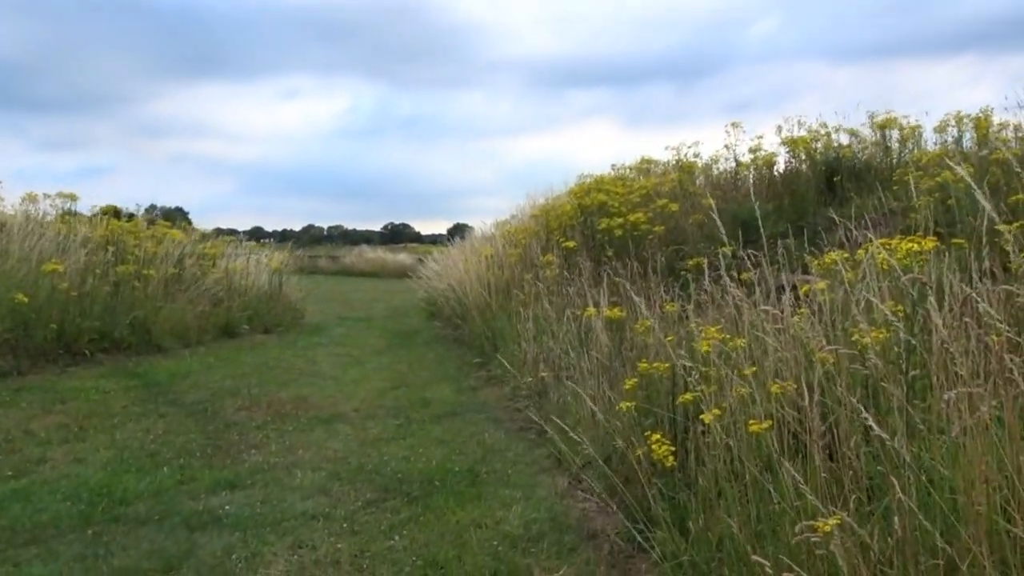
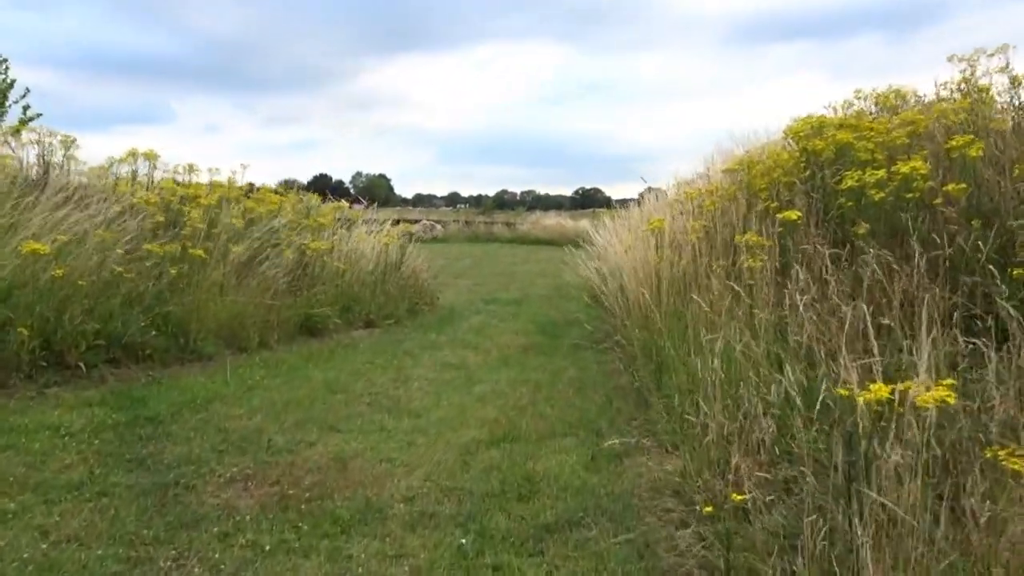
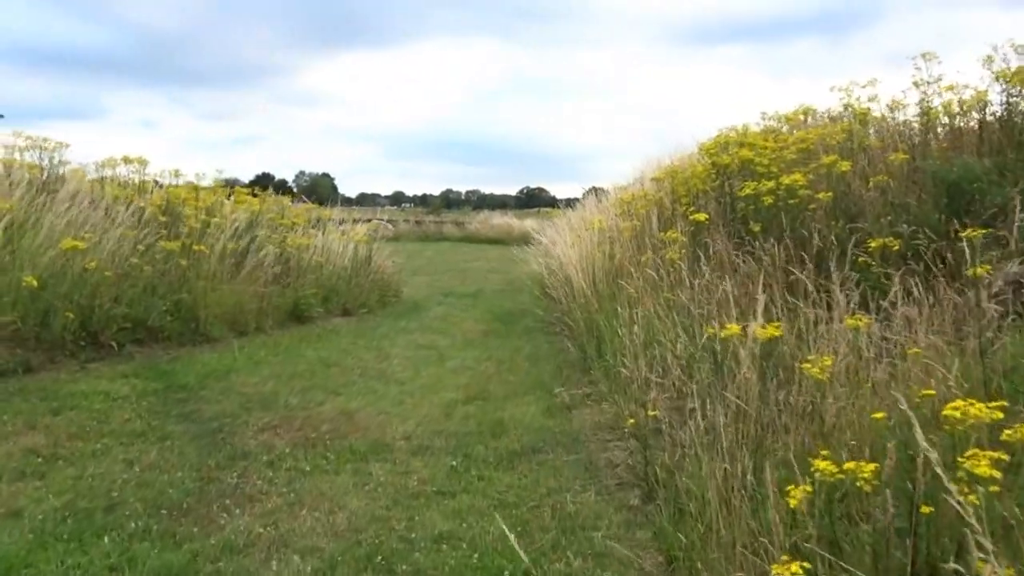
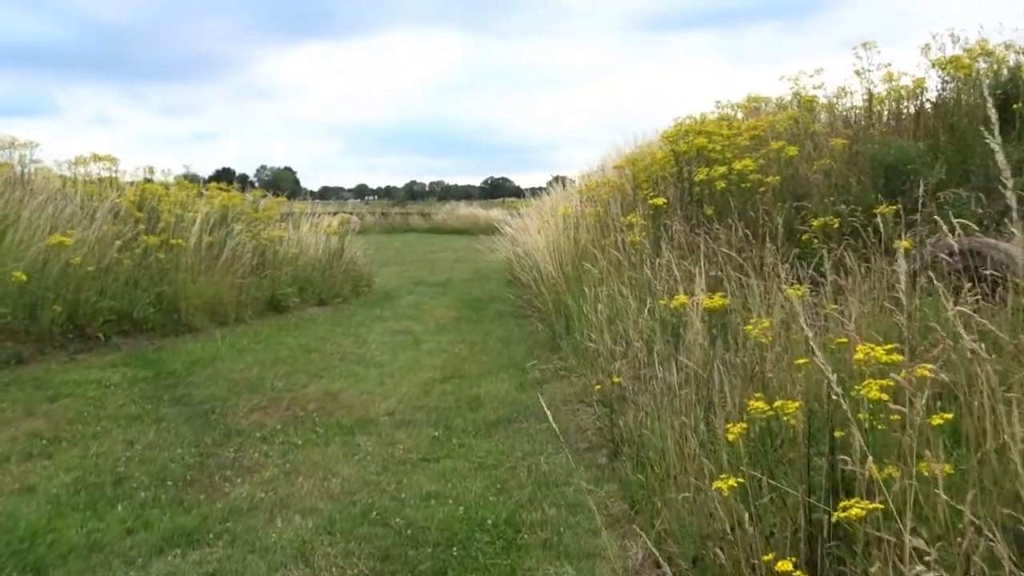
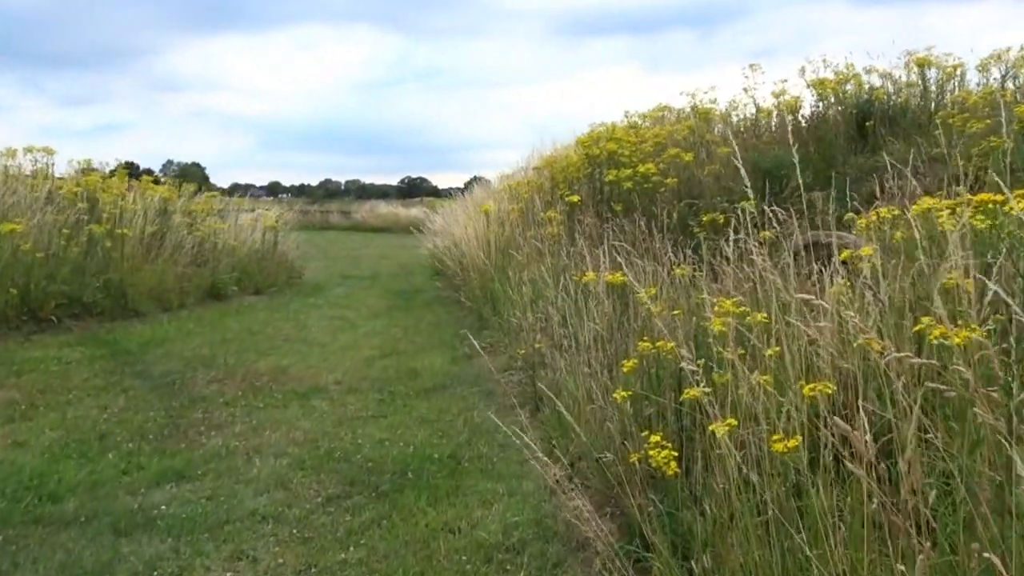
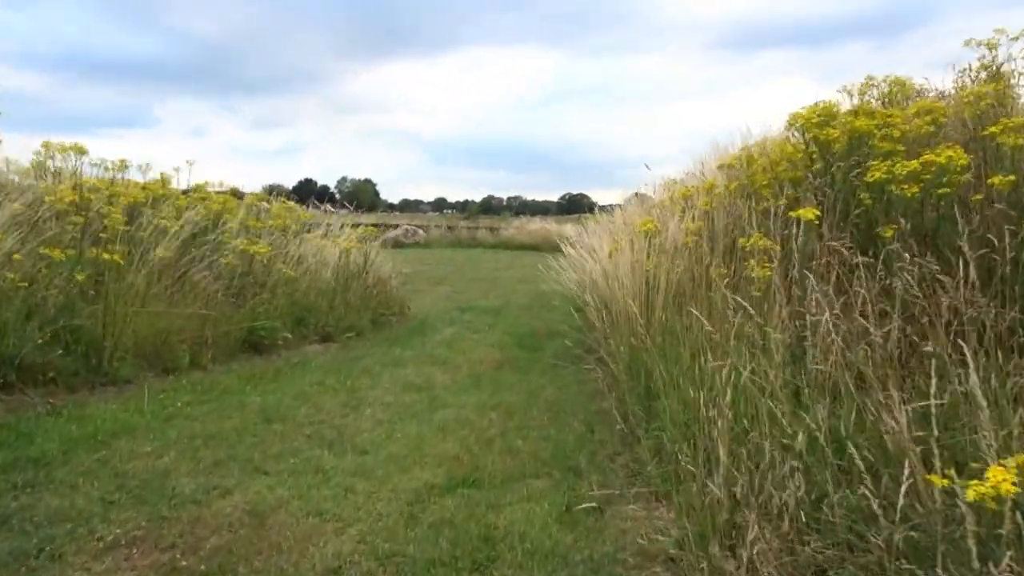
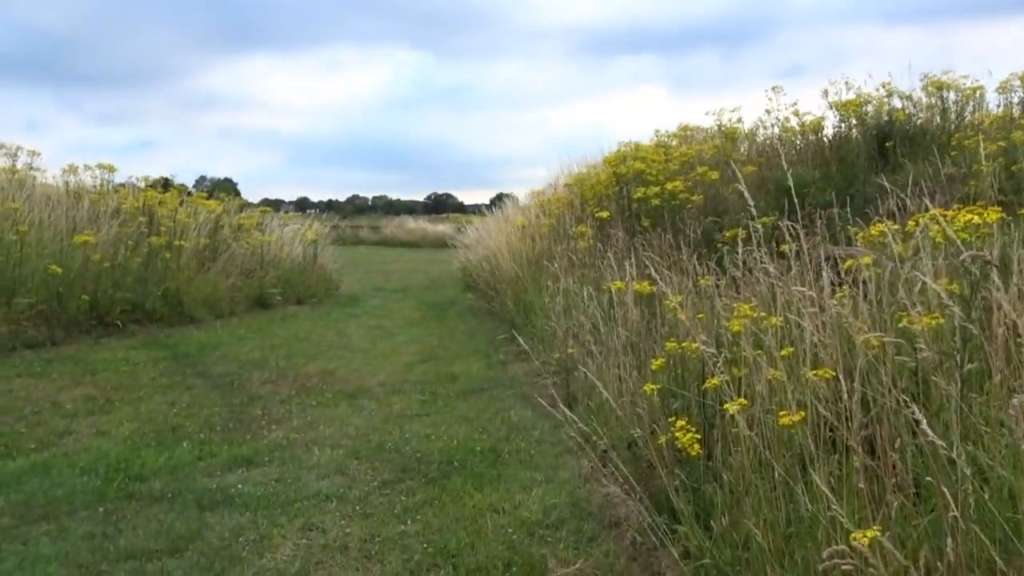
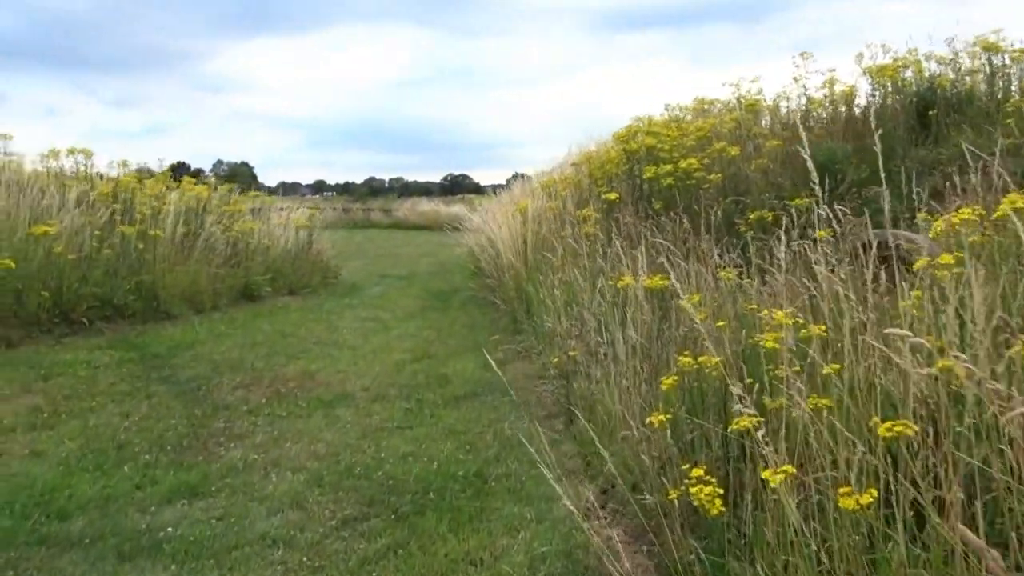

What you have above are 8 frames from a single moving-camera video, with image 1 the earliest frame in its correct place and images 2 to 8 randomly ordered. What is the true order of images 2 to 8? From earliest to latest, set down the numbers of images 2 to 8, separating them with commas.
7, 5, 8, 4, 3, 2, 6
